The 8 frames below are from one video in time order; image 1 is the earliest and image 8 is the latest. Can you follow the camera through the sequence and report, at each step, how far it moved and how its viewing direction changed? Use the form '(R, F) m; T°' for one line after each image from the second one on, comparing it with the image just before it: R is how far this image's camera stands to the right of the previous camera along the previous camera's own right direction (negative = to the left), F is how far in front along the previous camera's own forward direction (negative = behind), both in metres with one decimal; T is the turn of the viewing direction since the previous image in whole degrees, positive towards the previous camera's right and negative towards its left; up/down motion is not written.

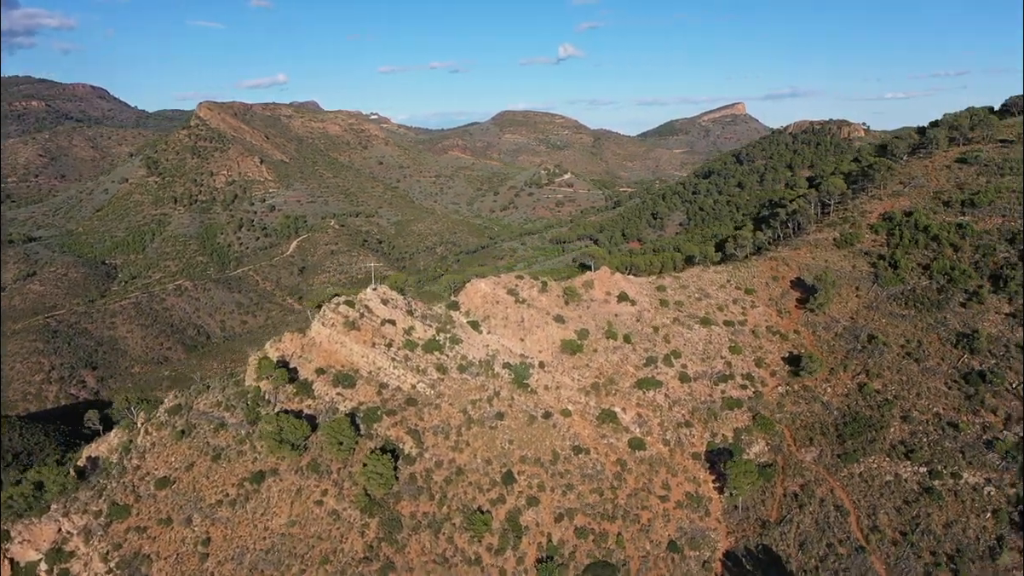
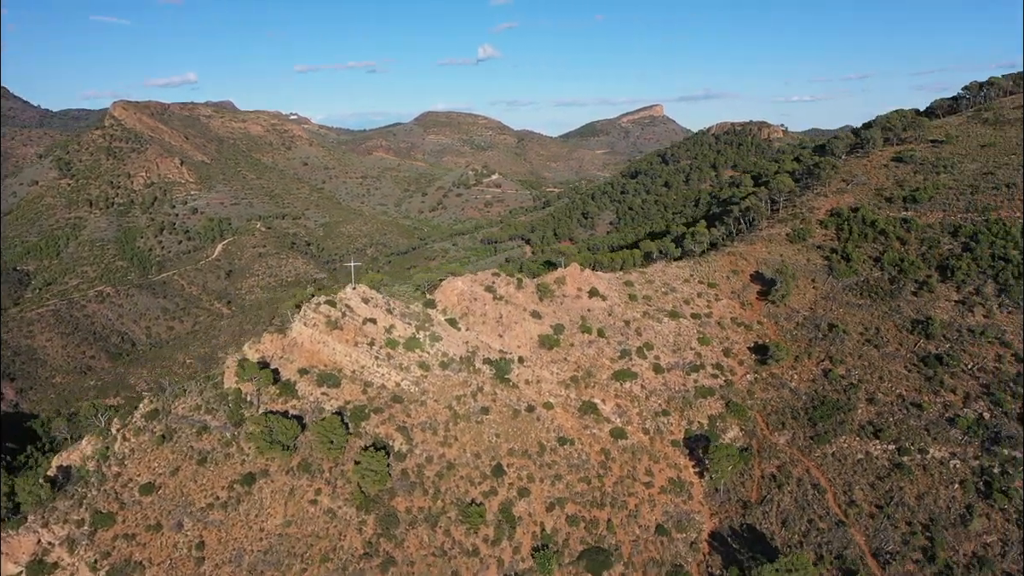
(-2.4, -0.6) m; +5°
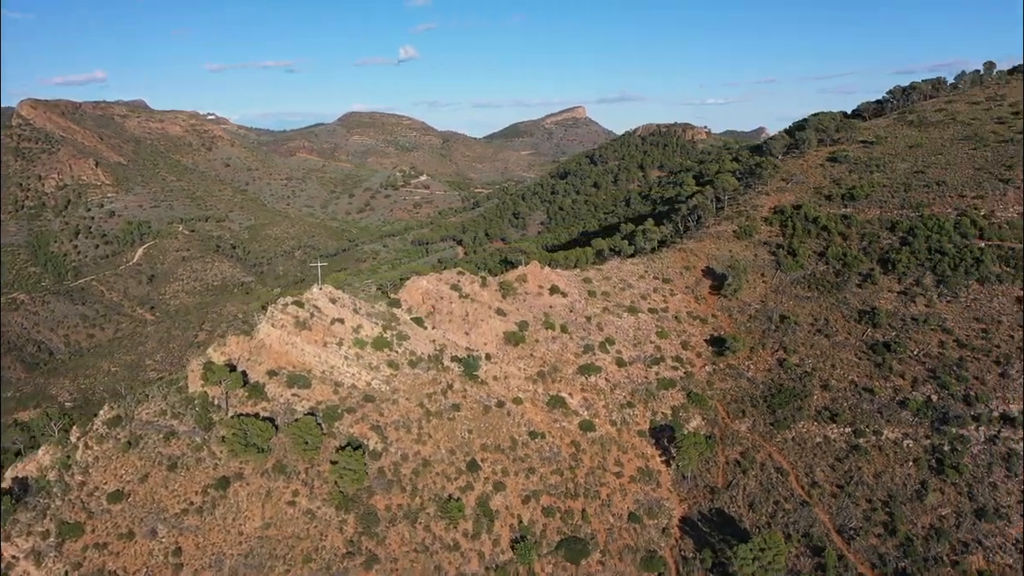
(-1.8, -0.4) m; +5°
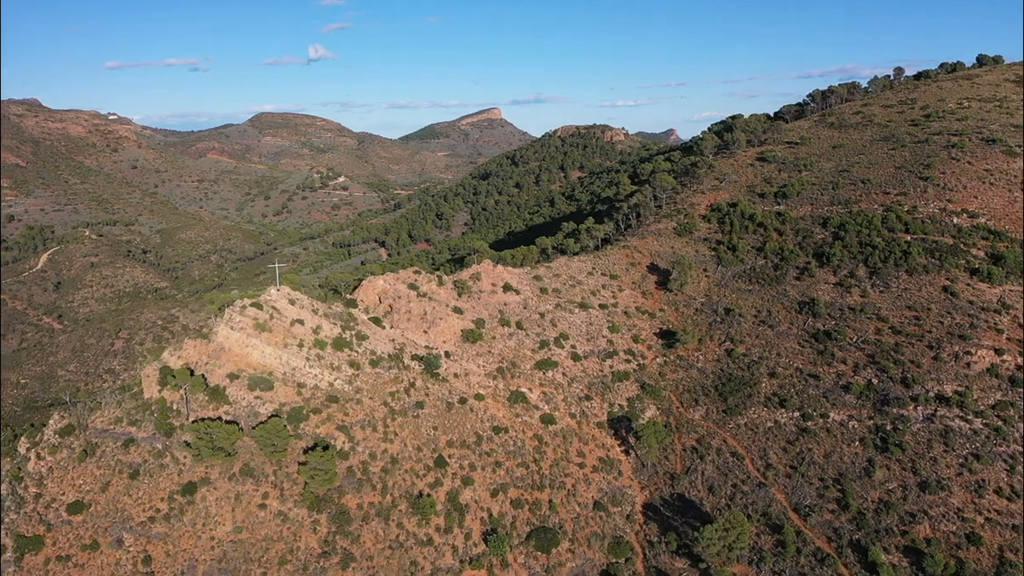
(-1.9, -0.5) m; +6°
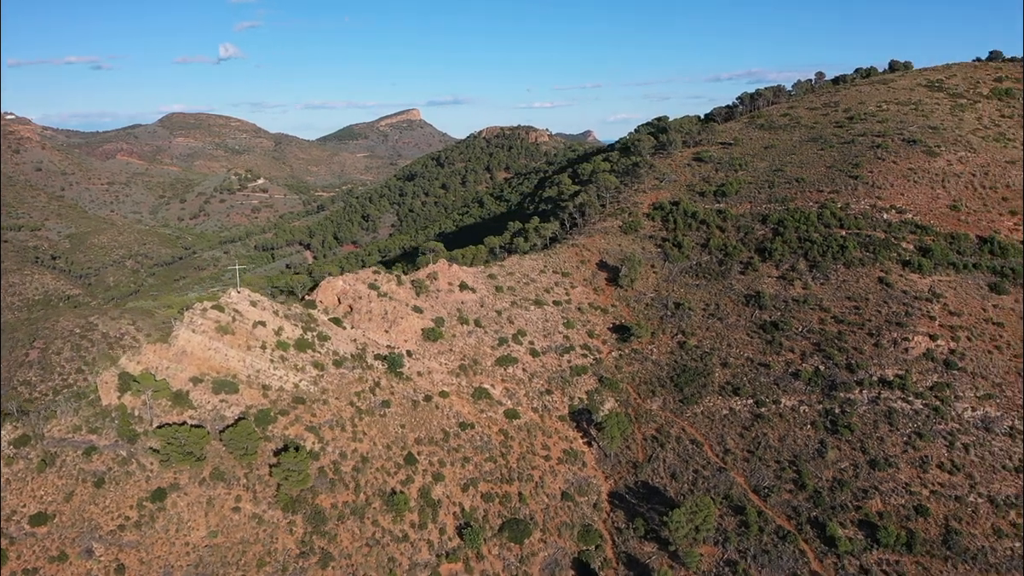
(-1.8, -0.6) m; +6°
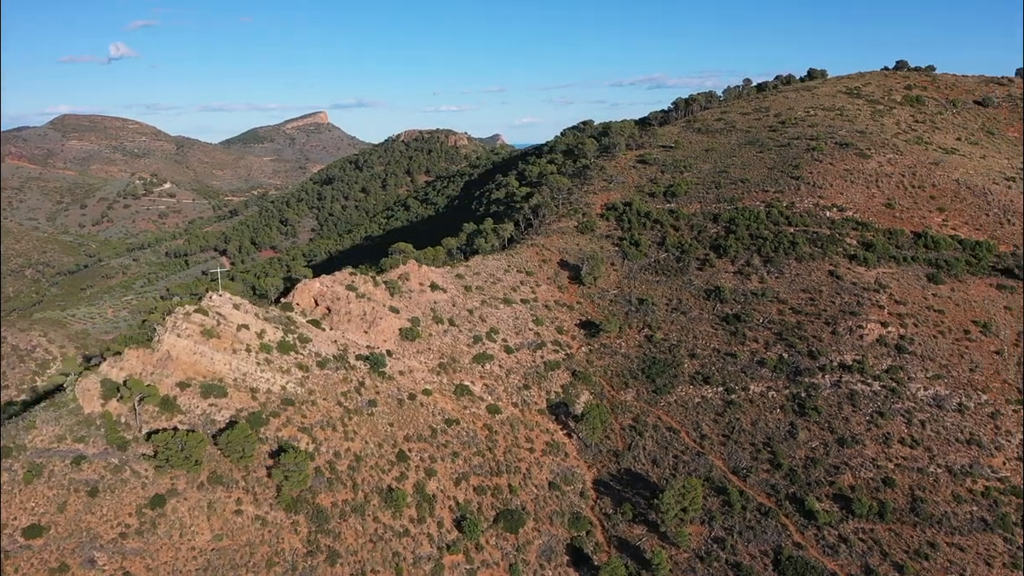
(-3.1, -0.8) m; +6°
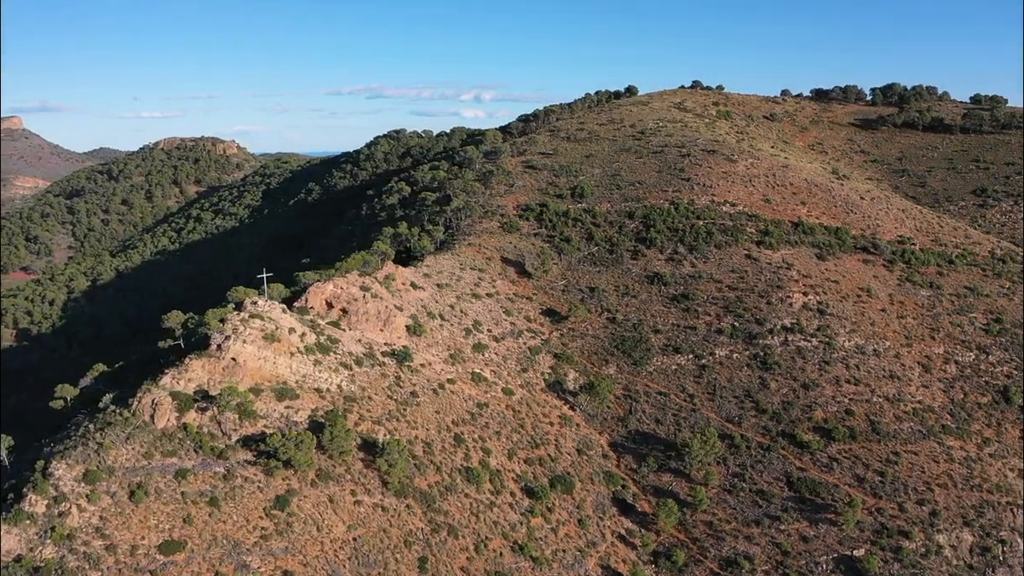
(-13.2, -1.4) m; +19°
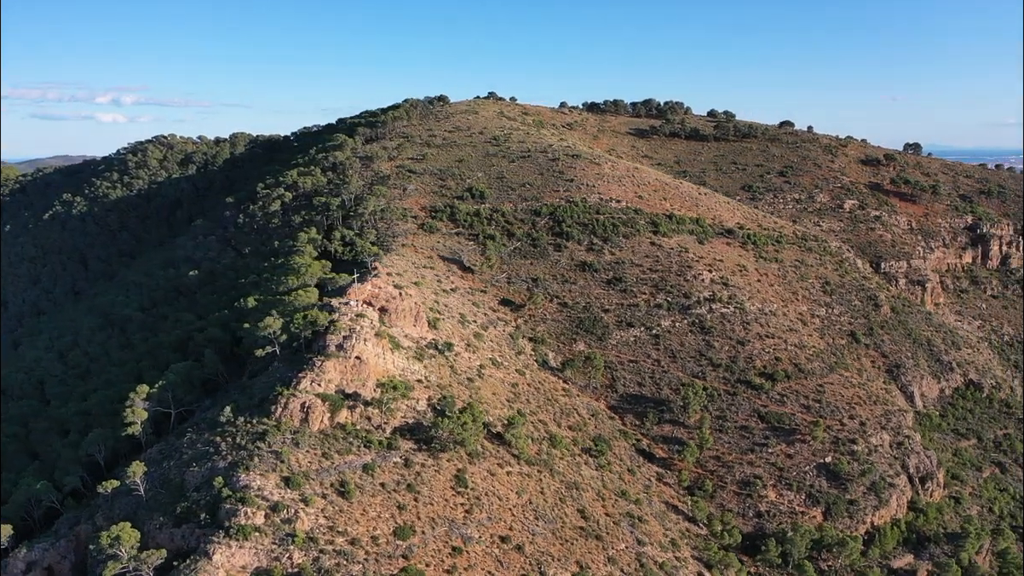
(-17.3, -0.5) m; +23°
